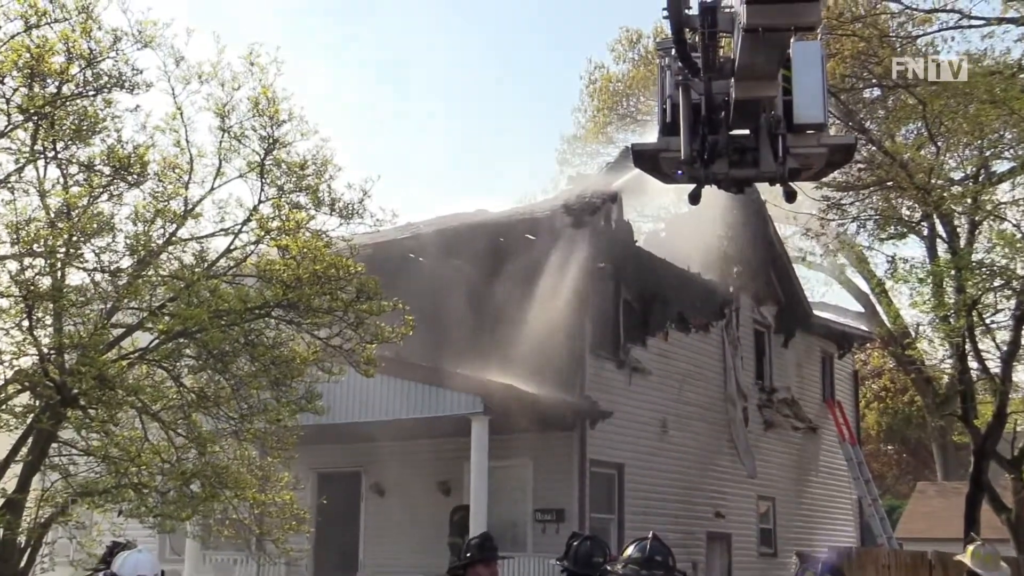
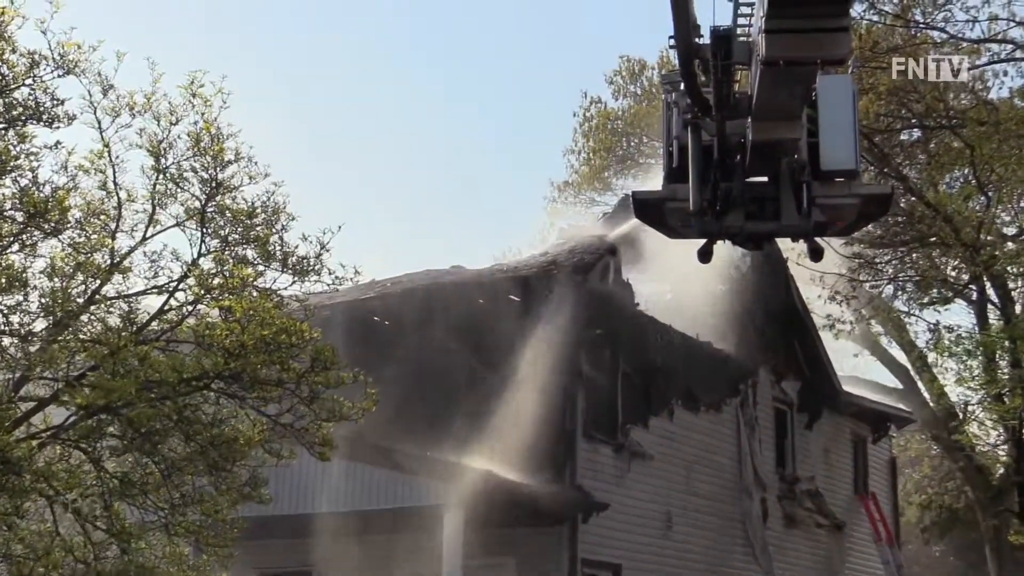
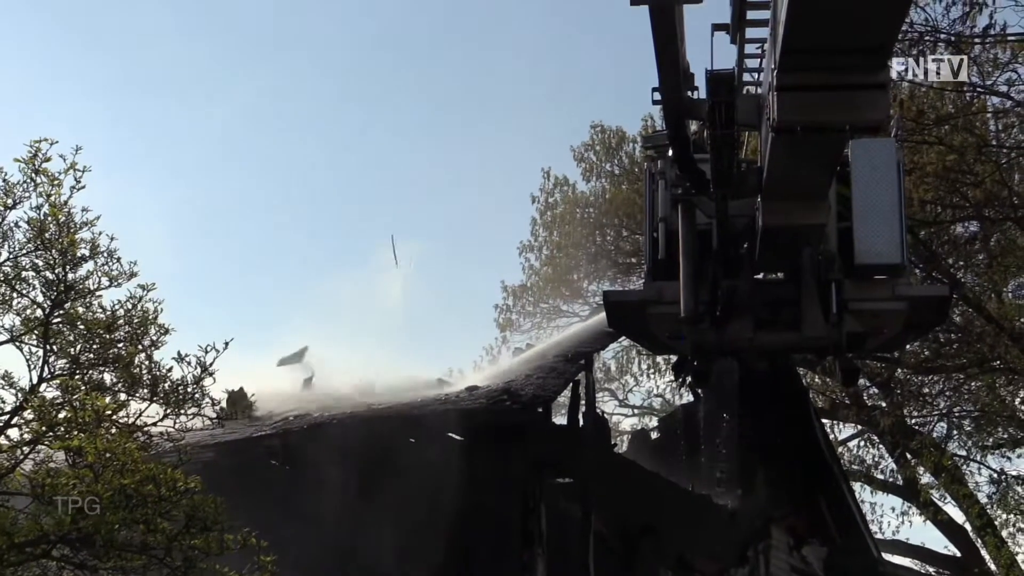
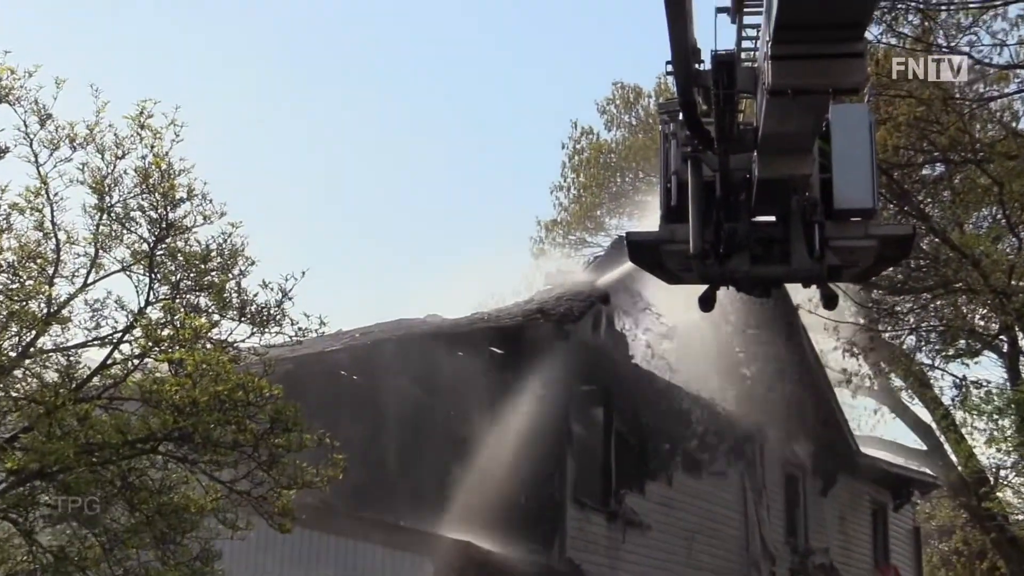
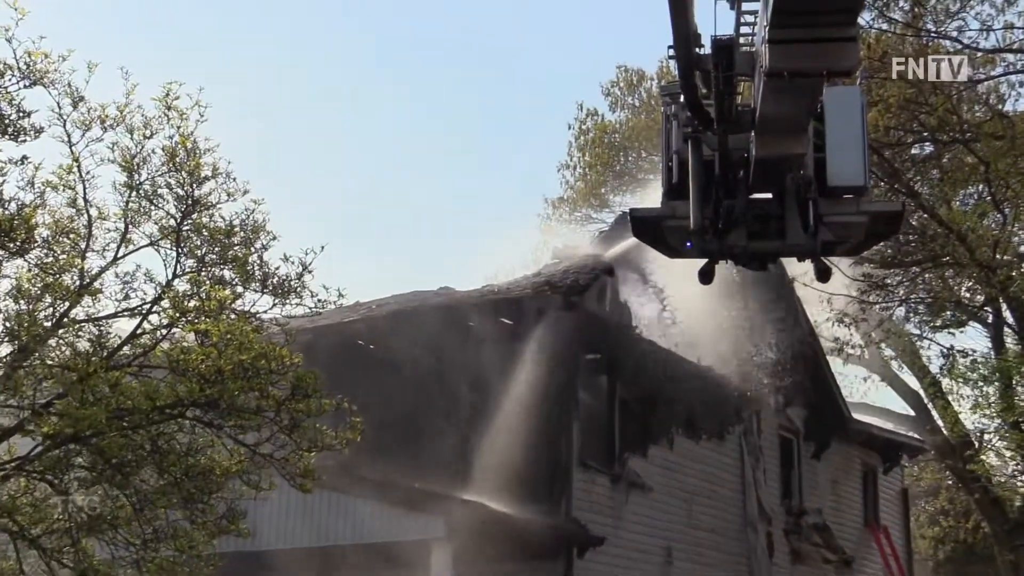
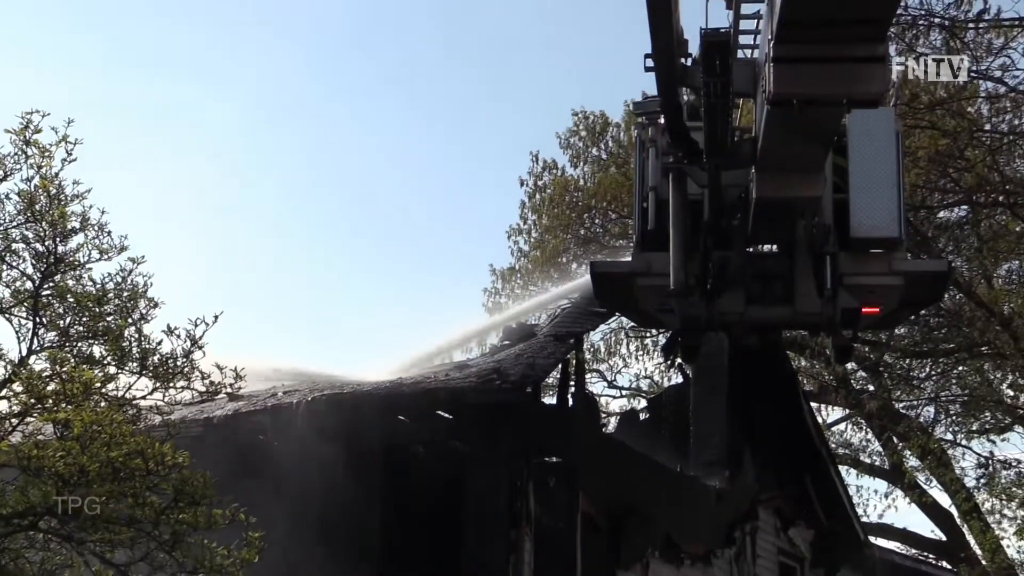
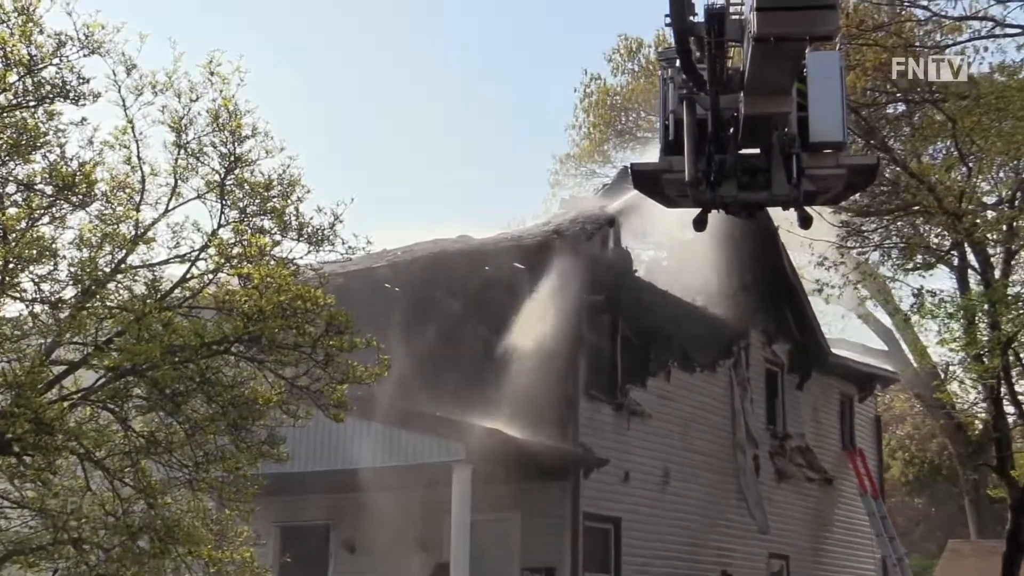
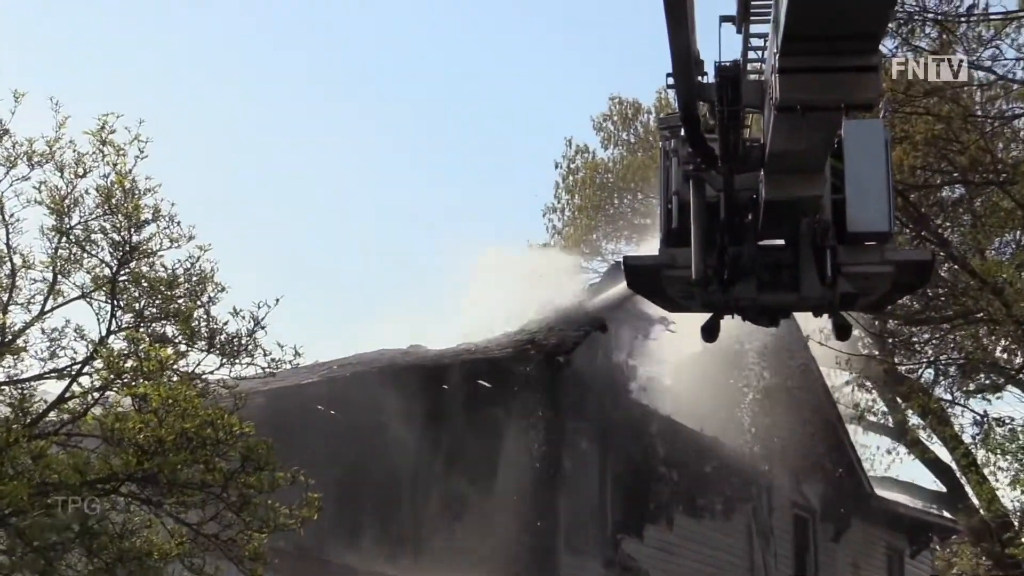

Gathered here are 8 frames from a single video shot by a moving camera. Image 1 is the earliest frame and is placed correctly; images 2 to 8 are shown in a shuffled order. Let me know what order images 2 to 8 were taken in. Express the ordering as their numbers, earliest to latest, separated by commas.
7, 2, 5, 4, 8, 3, 6
